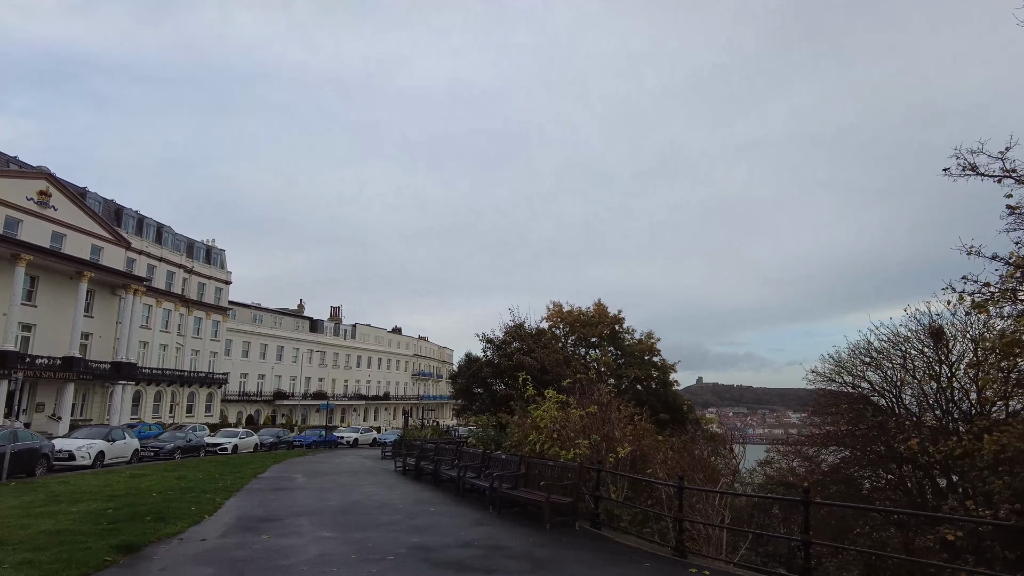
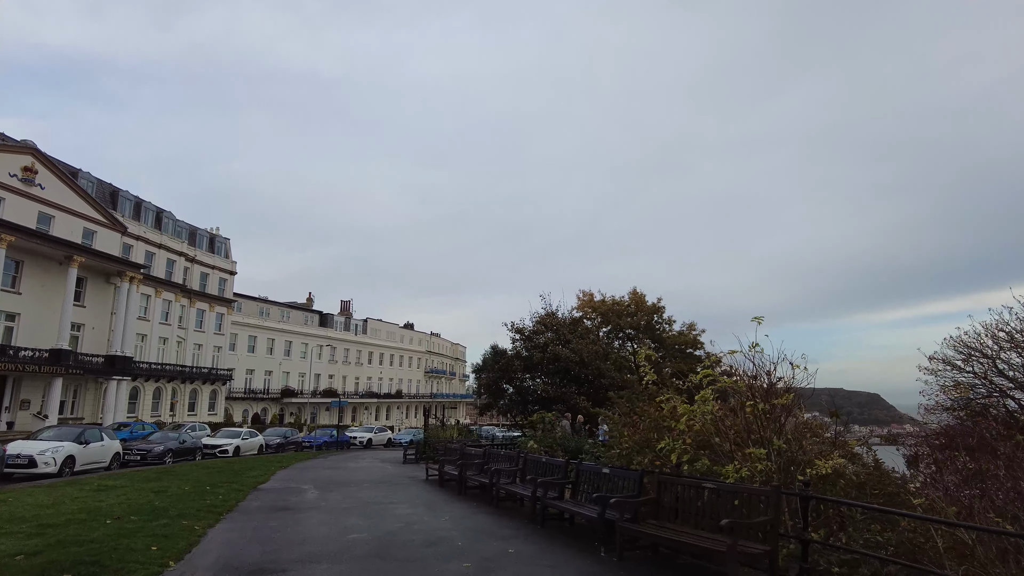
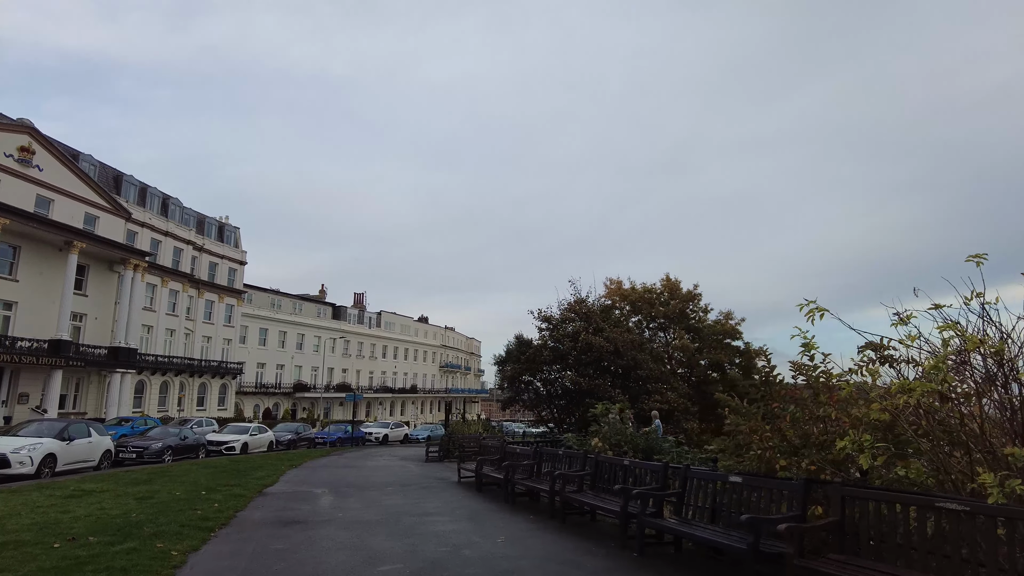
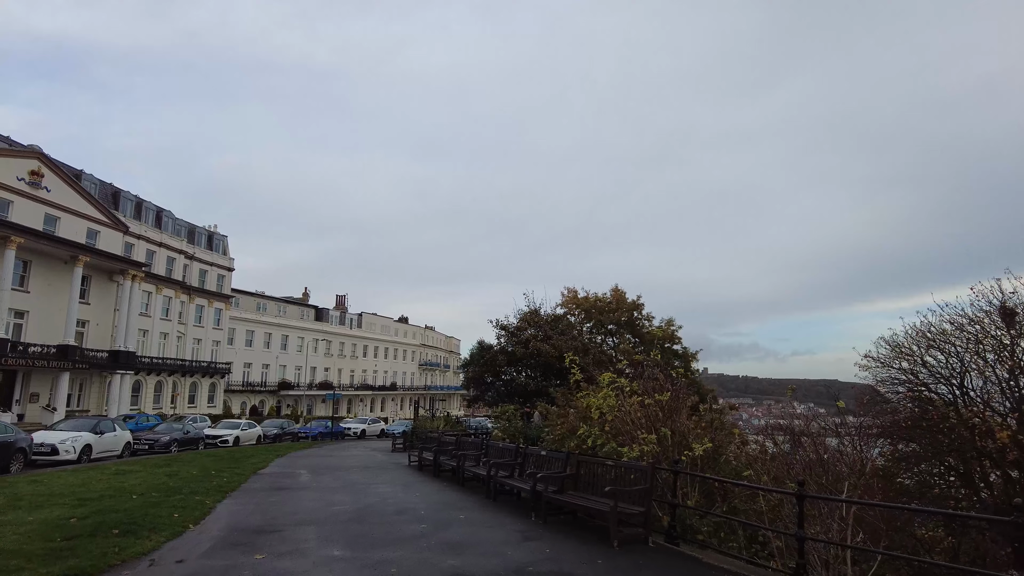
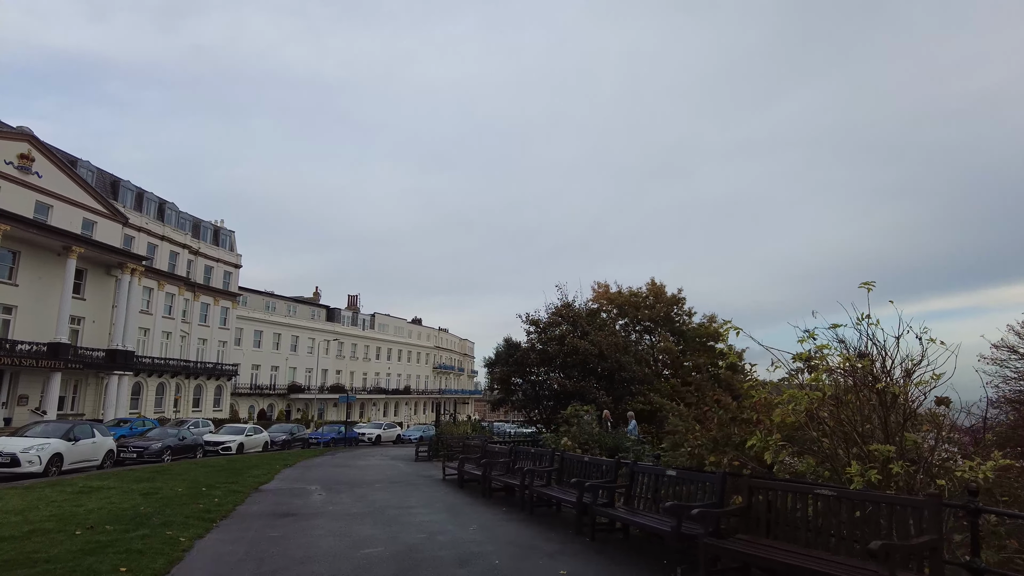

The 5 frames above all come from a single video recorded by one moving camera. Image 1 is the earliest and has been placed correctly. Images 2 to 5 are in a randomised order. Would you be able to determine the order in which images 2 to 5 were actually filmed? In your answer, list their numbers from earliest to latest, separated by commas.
4, 2, 5, 3
